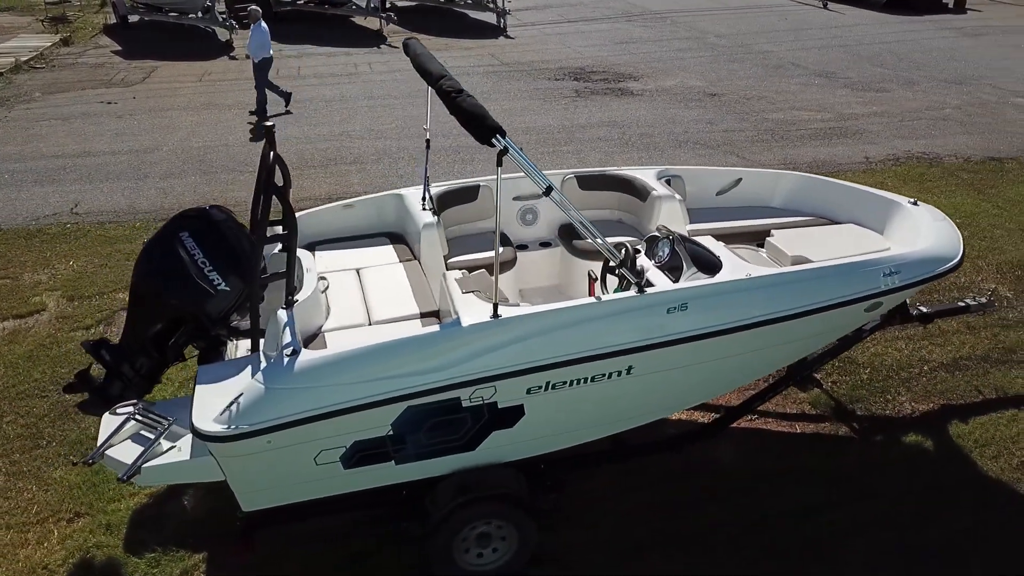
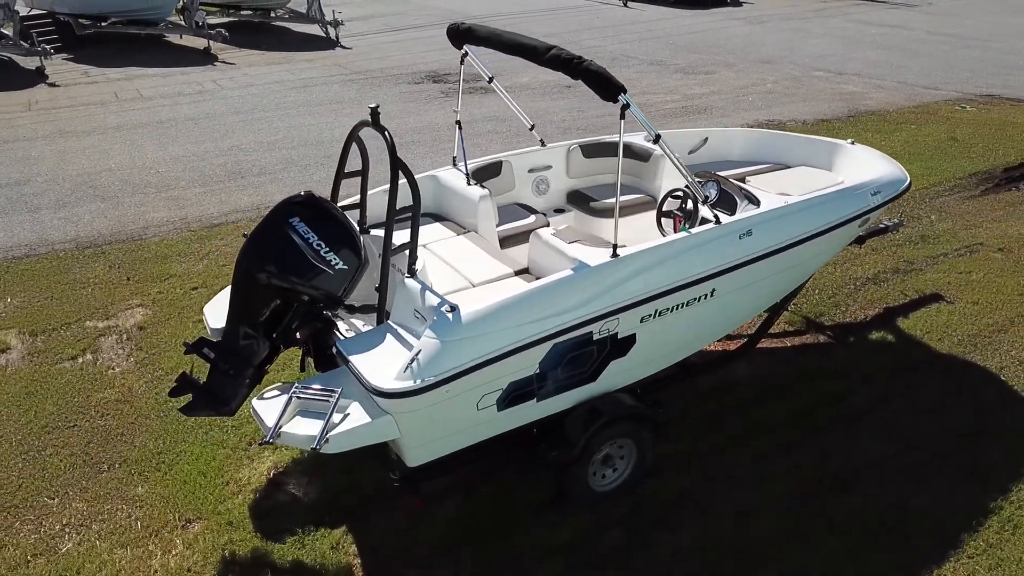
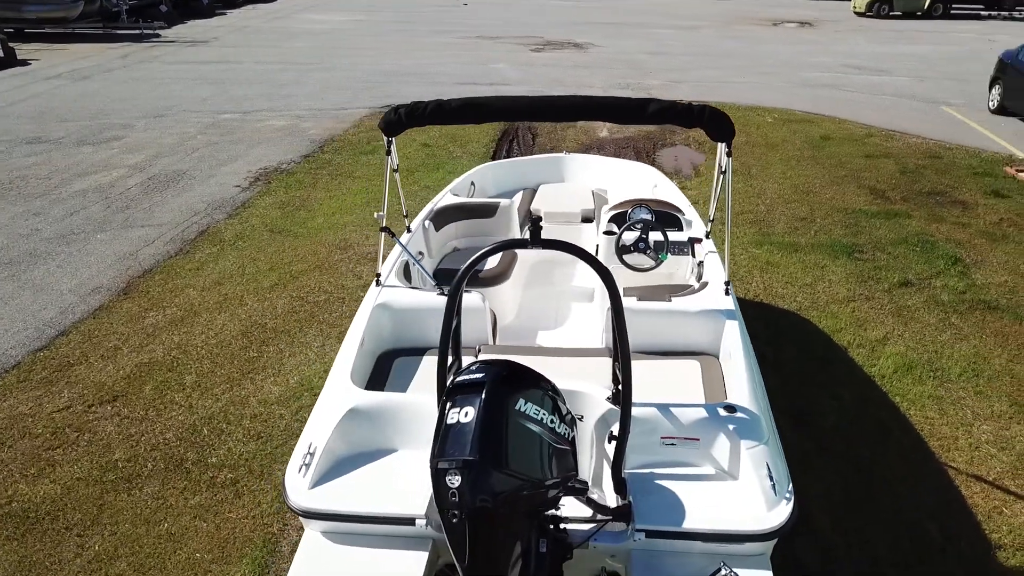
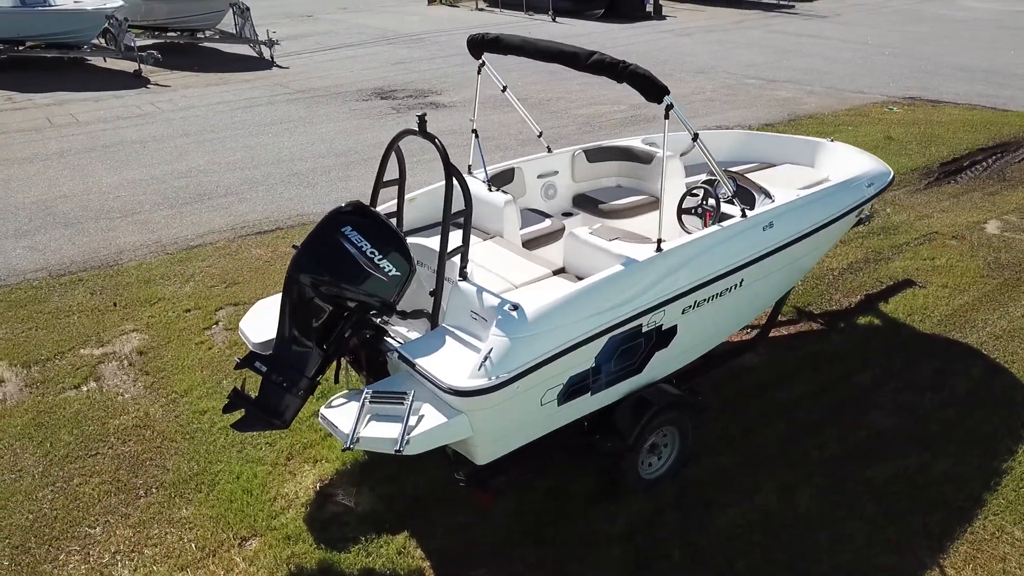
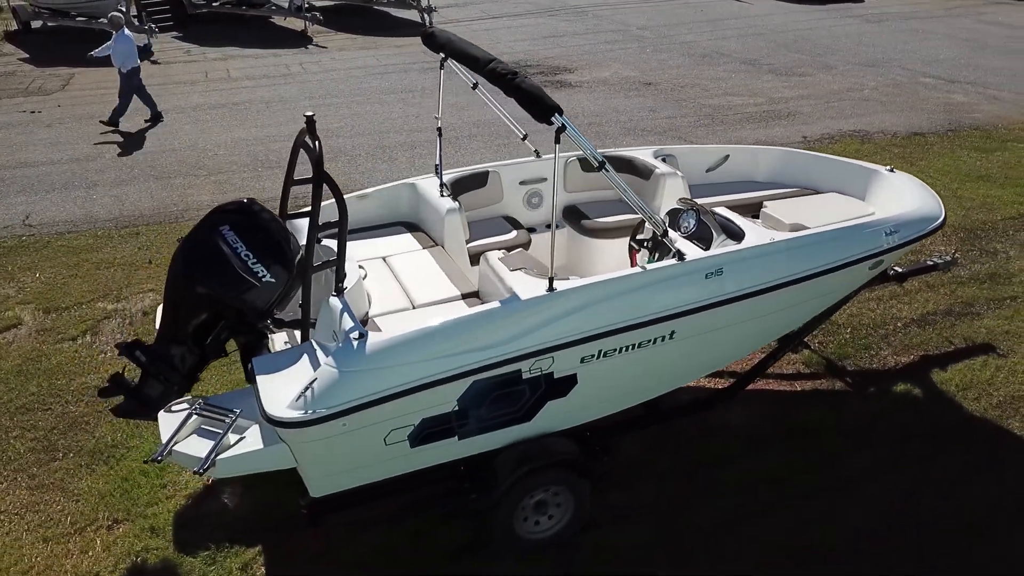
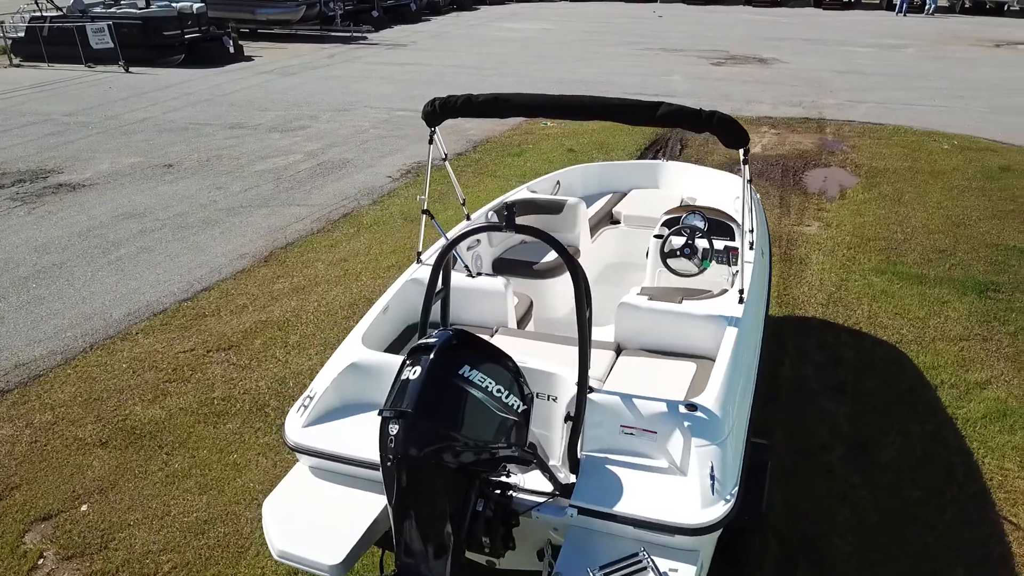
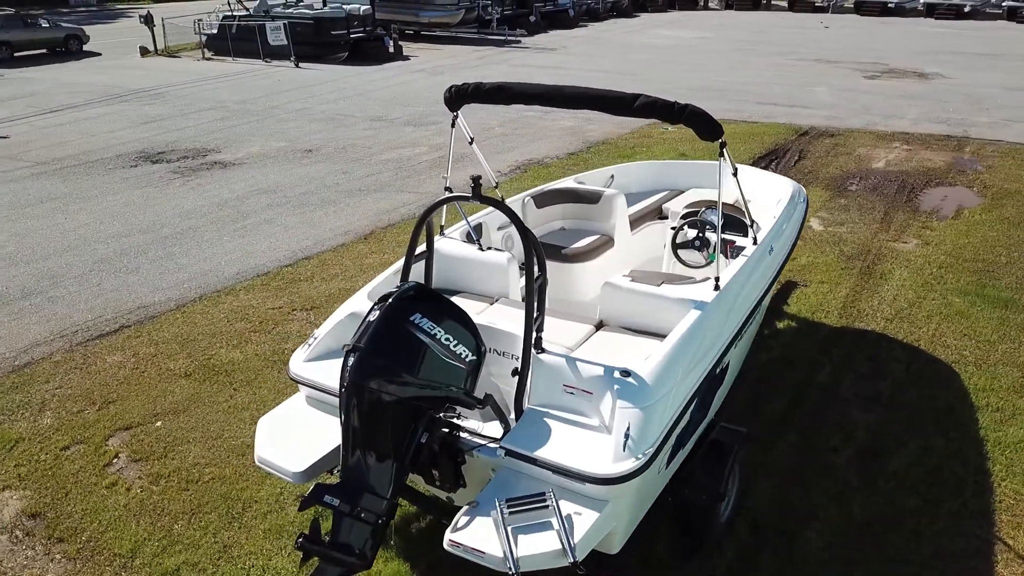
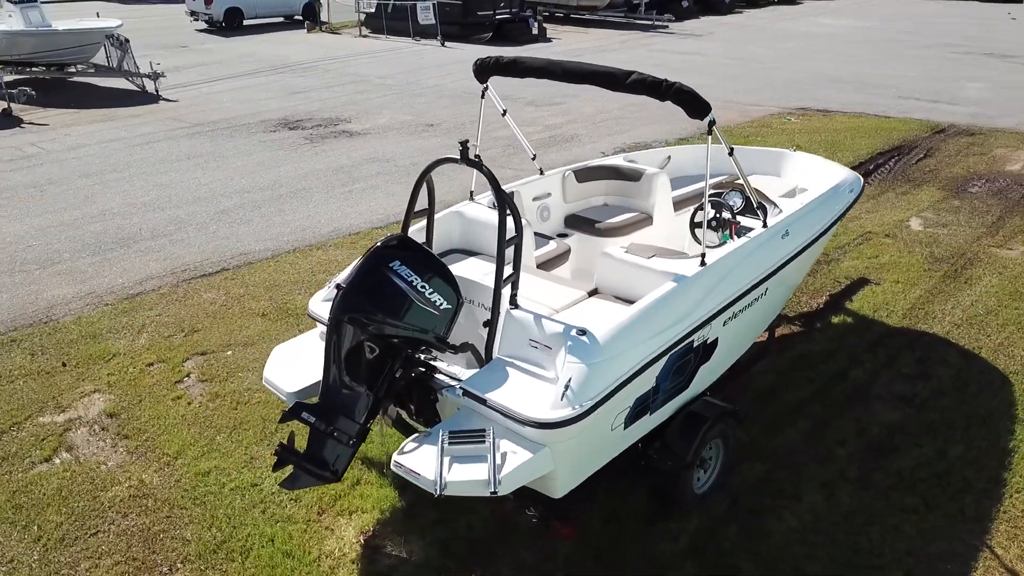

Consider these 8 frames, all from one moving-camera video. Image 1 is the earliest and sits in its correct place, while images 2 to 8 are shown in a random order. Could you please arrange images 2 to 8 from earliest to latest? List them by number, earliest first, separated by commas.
5, 2, 4, 8, 7, 6, 3
